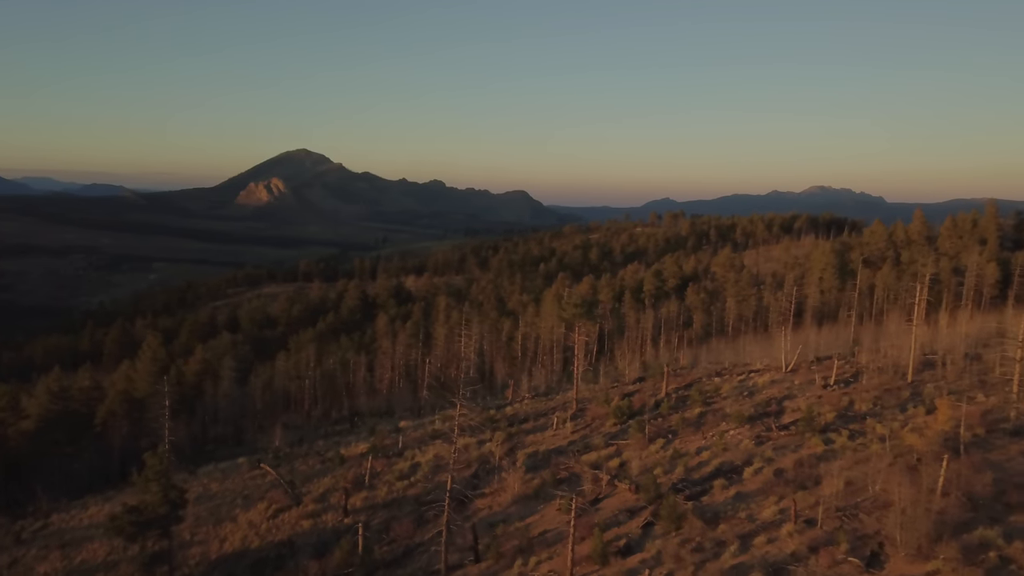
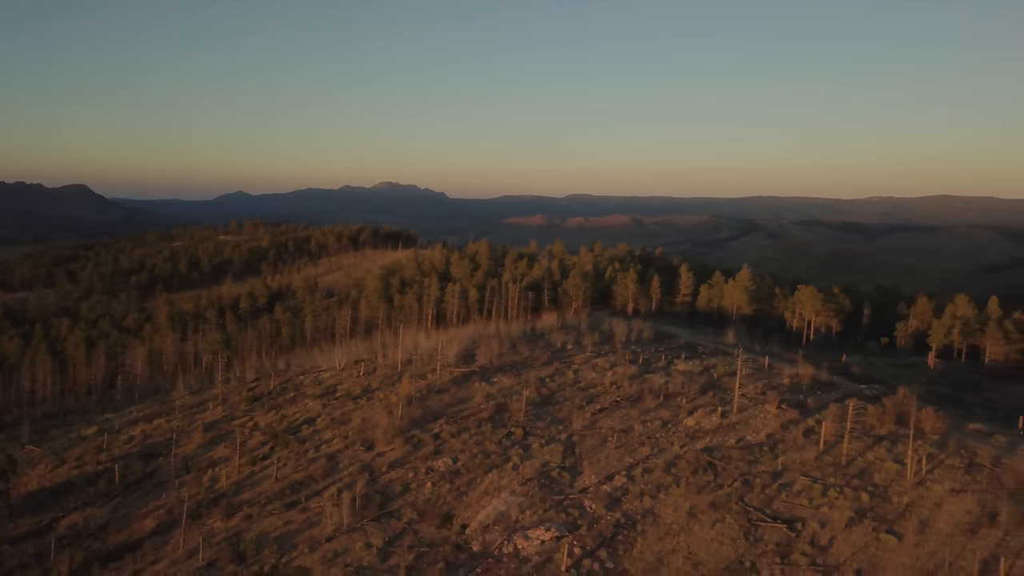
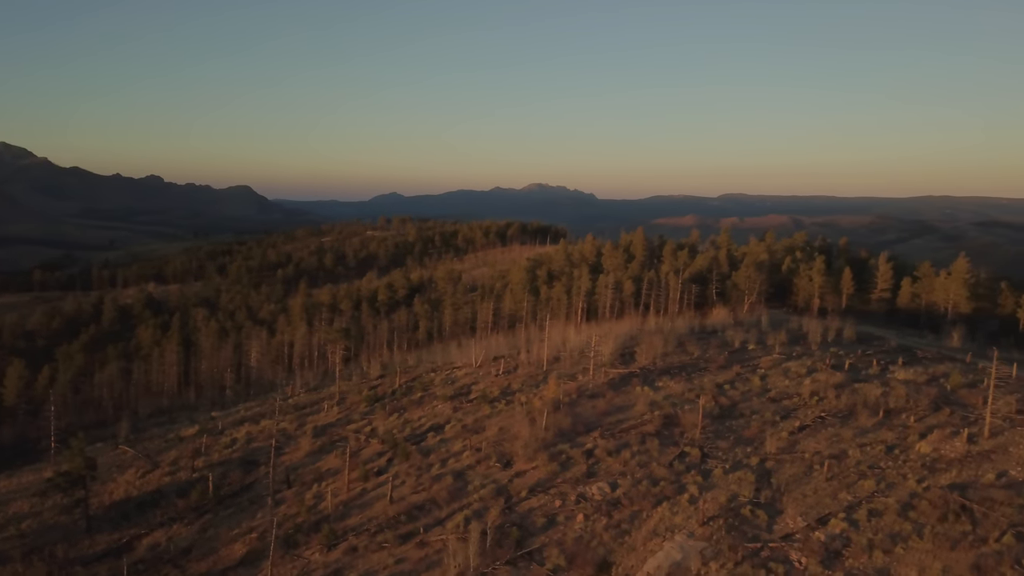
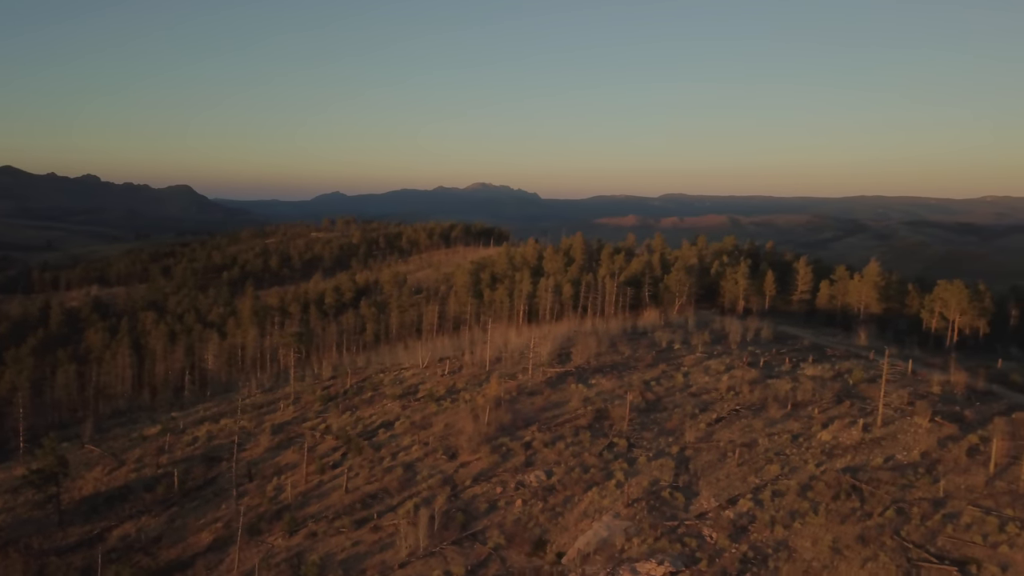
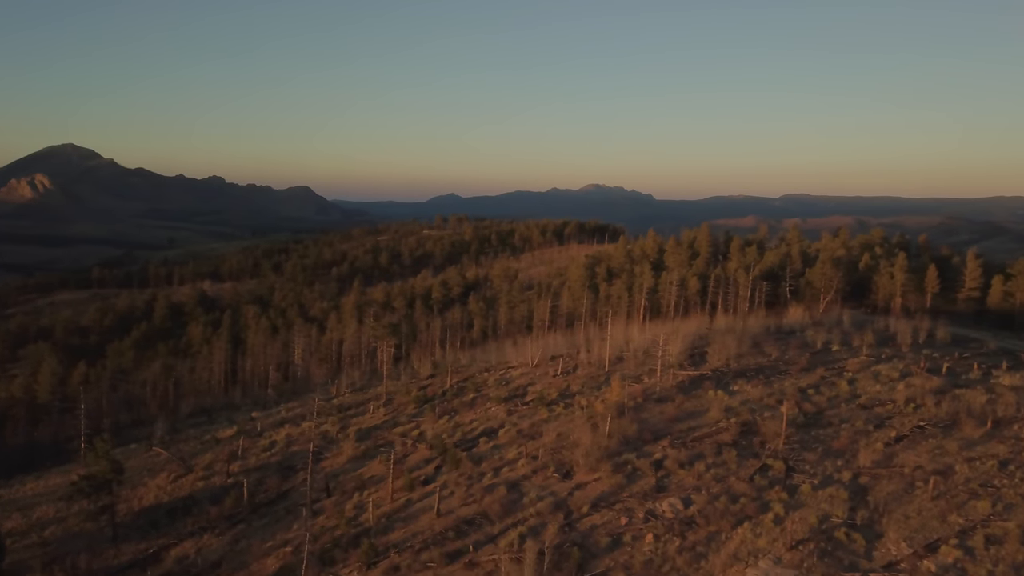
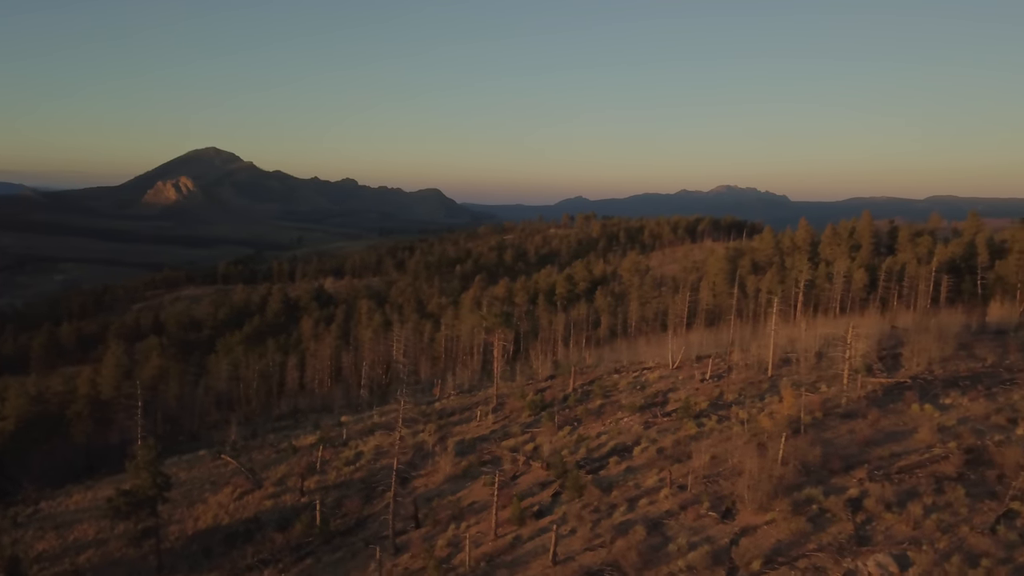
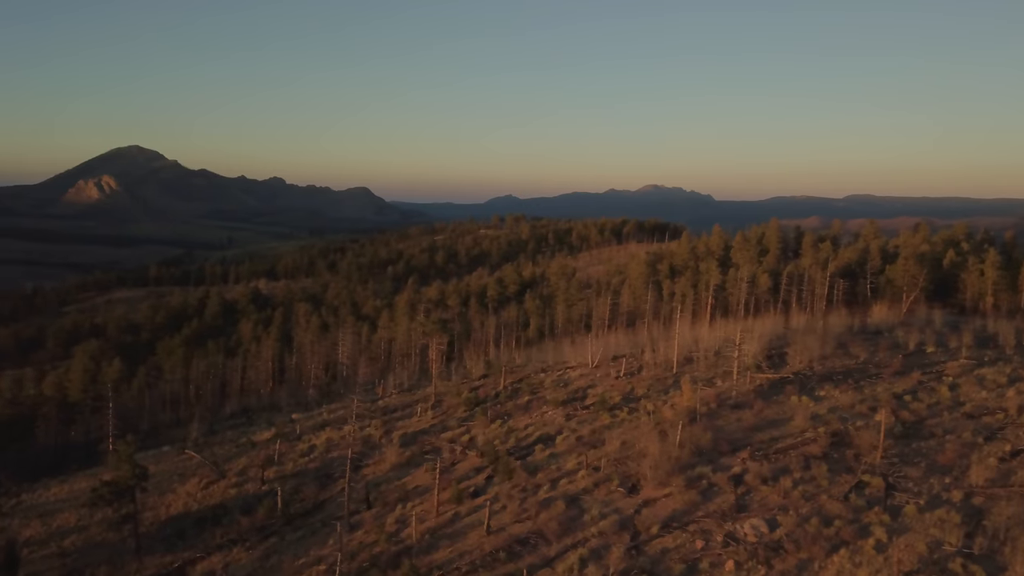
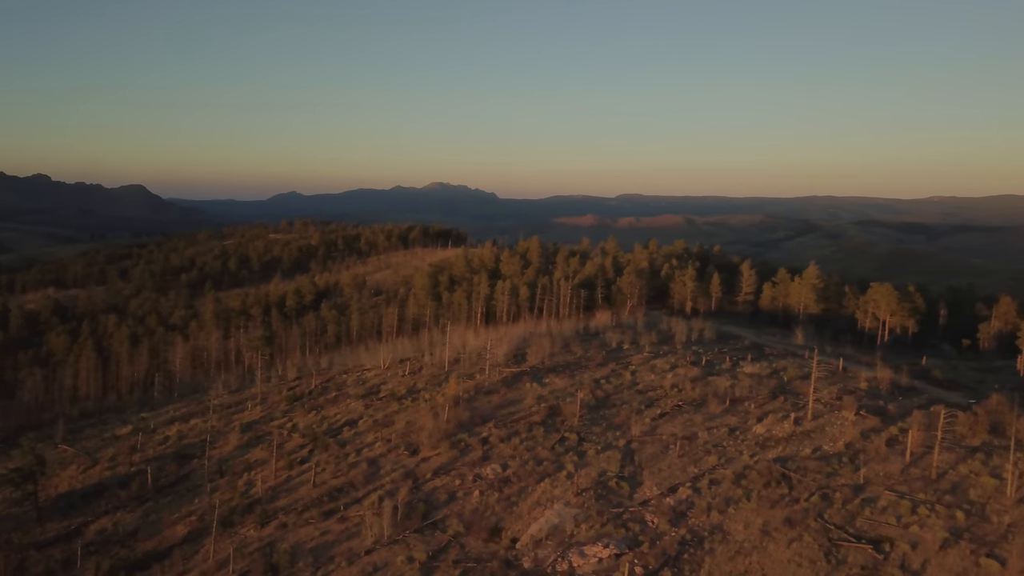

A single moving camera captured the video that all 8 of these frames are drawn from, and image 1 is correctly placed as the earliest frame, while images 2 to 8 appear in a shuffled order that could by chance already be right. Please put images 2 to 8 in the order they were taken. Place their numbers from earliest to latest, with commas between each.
6, 7, 5, 3, 4, 8, 2
